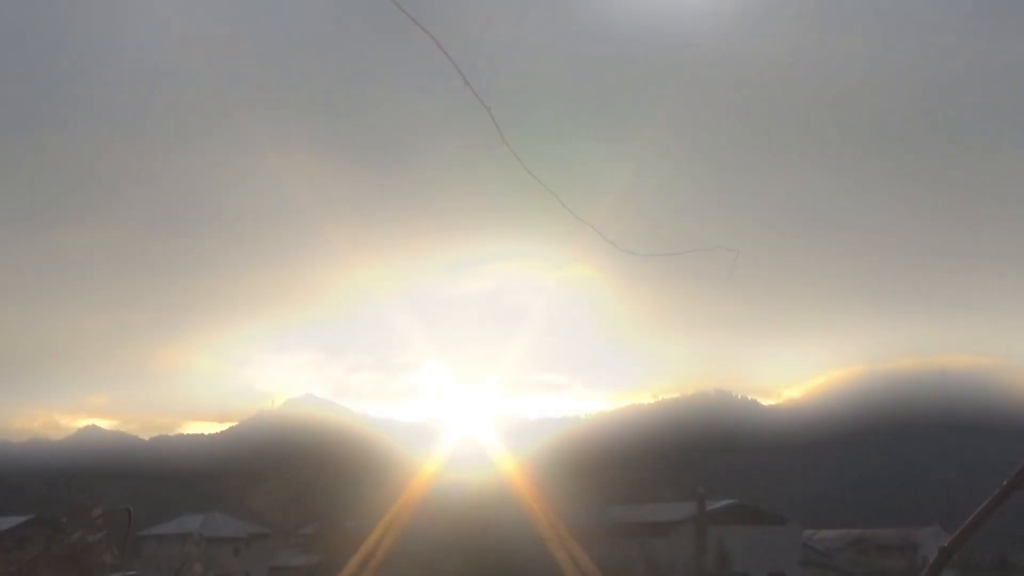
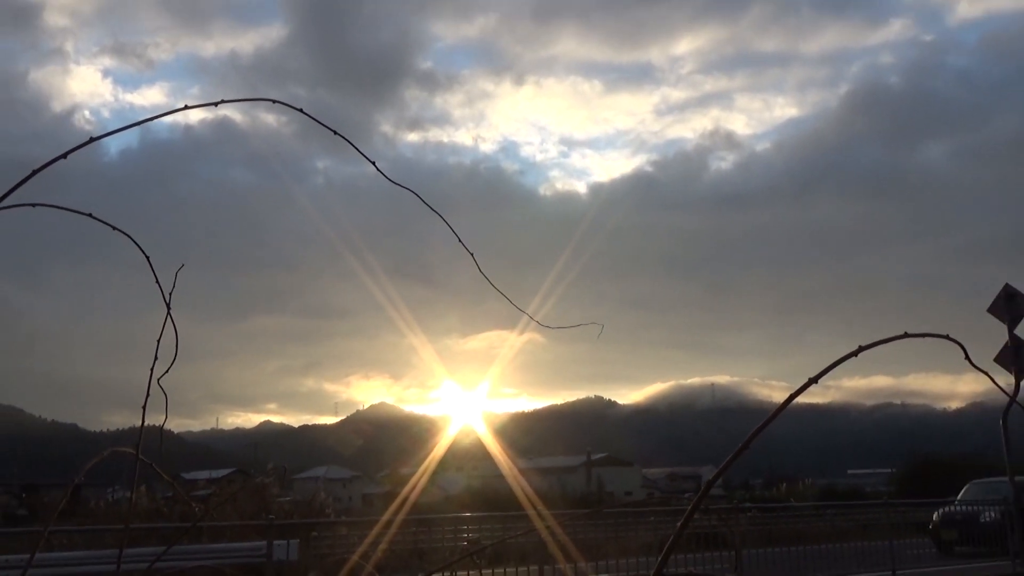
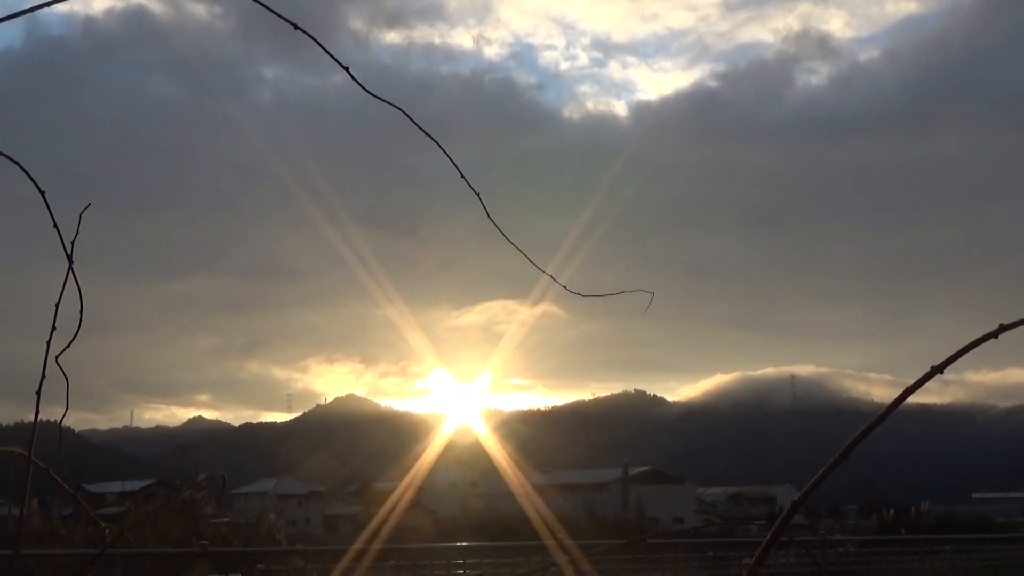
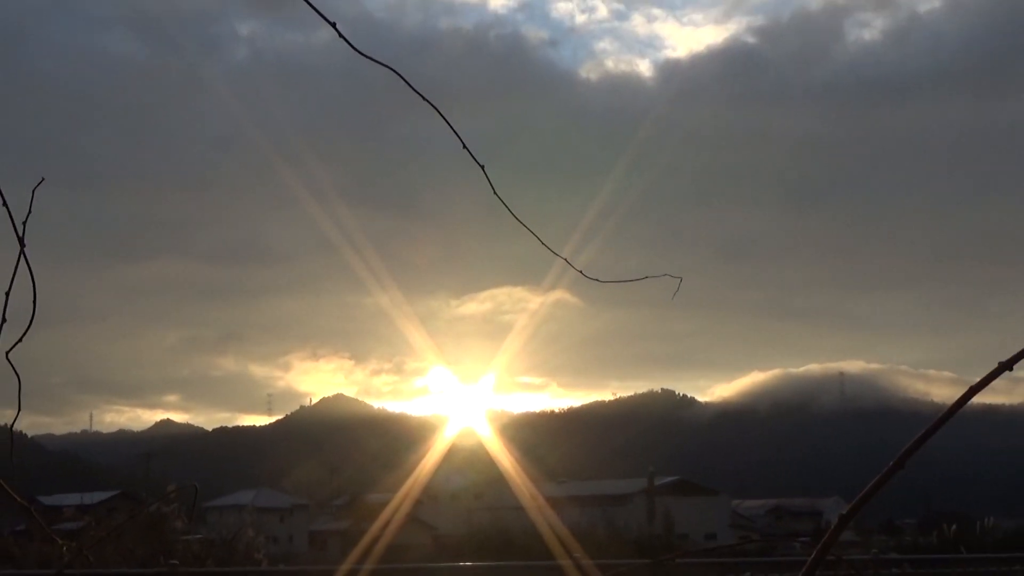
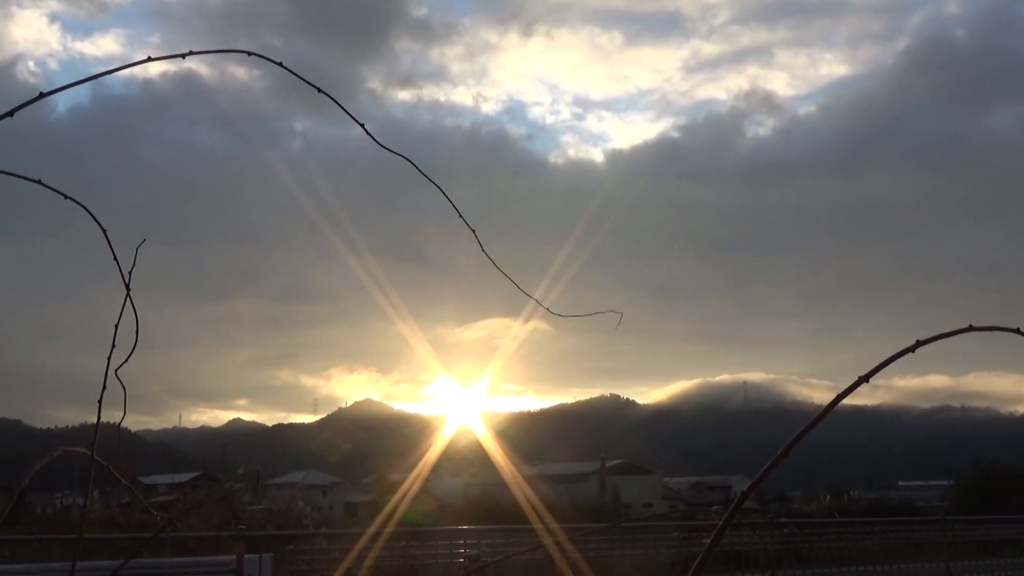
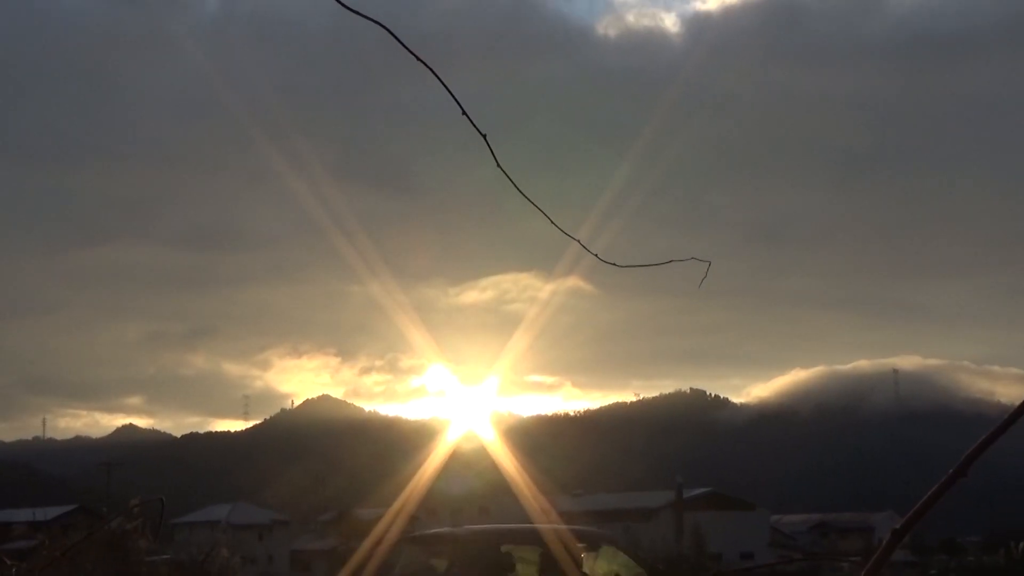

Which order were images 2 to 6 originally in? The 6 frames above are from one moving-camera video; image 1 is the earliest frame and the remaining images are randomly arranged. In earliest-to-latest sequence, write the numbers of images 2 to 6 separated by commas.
6, 4, 3, 5, 2
